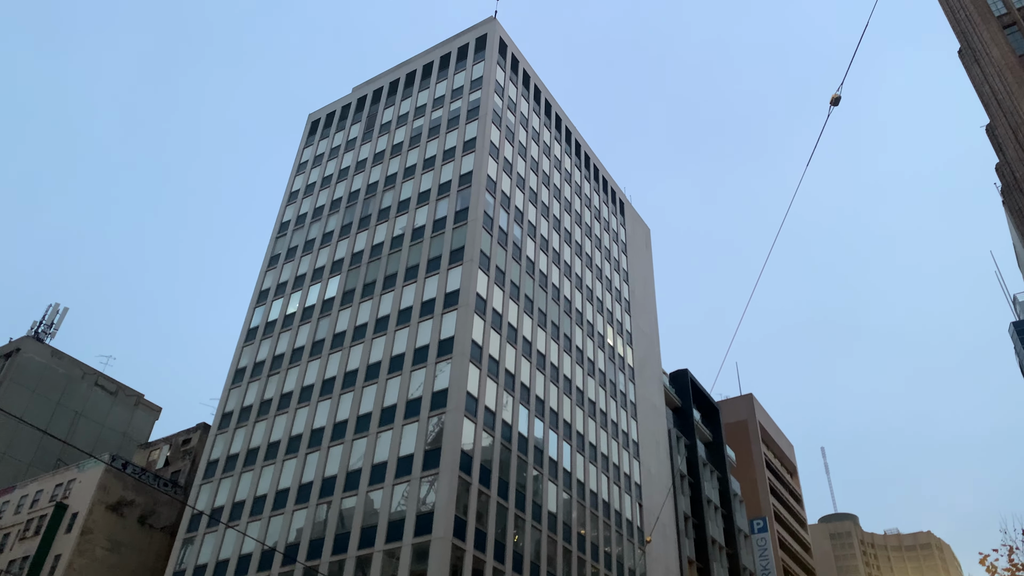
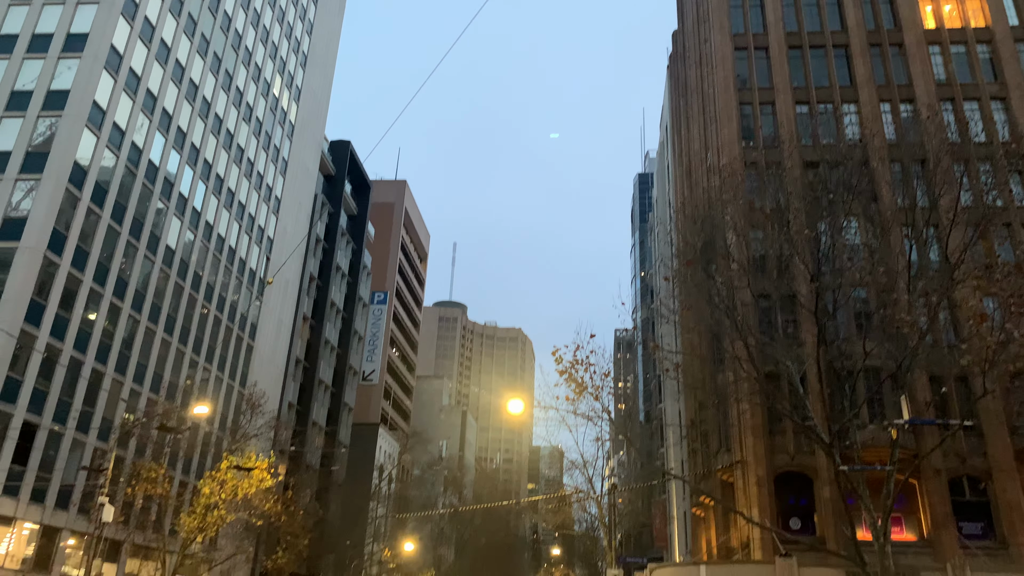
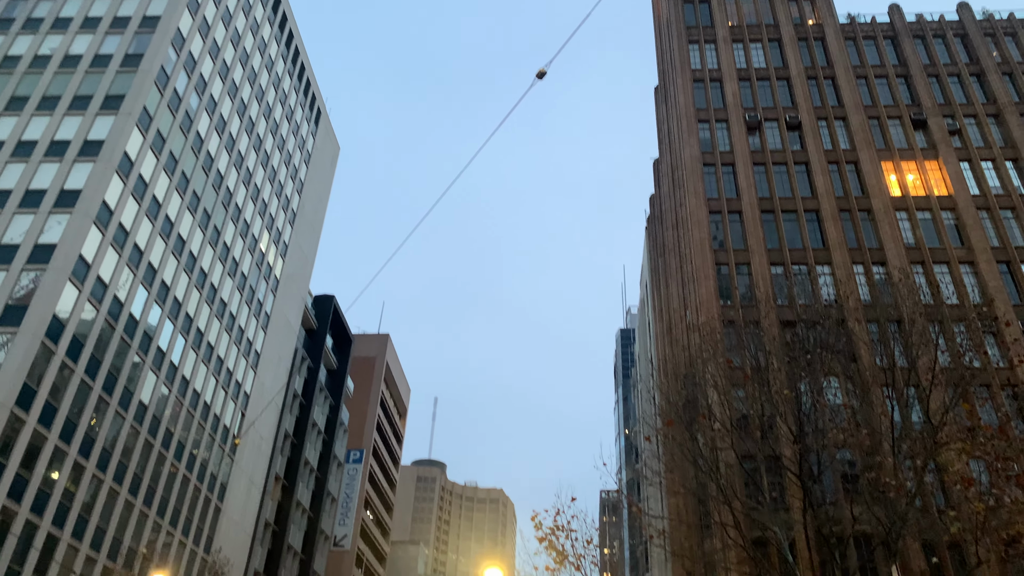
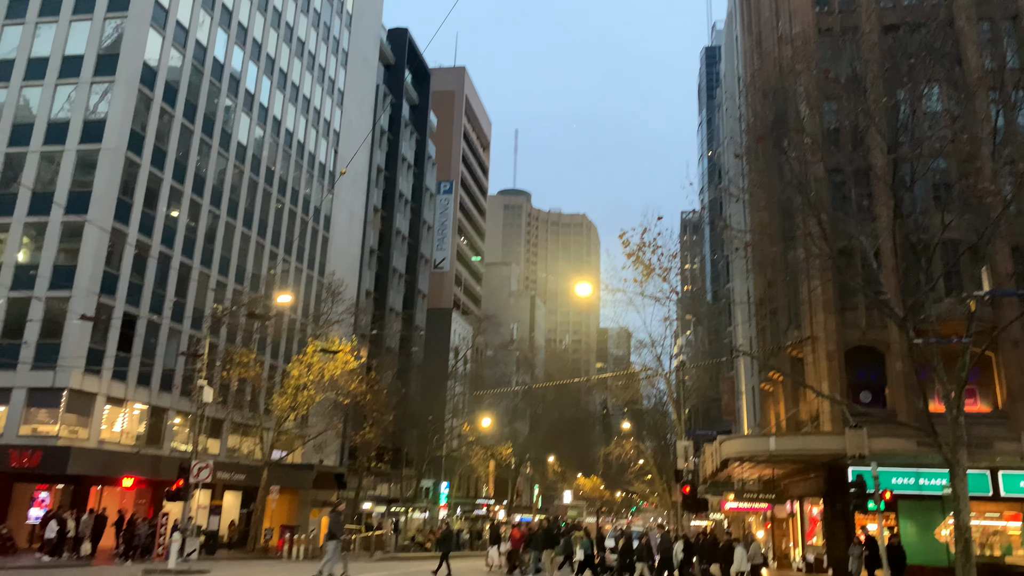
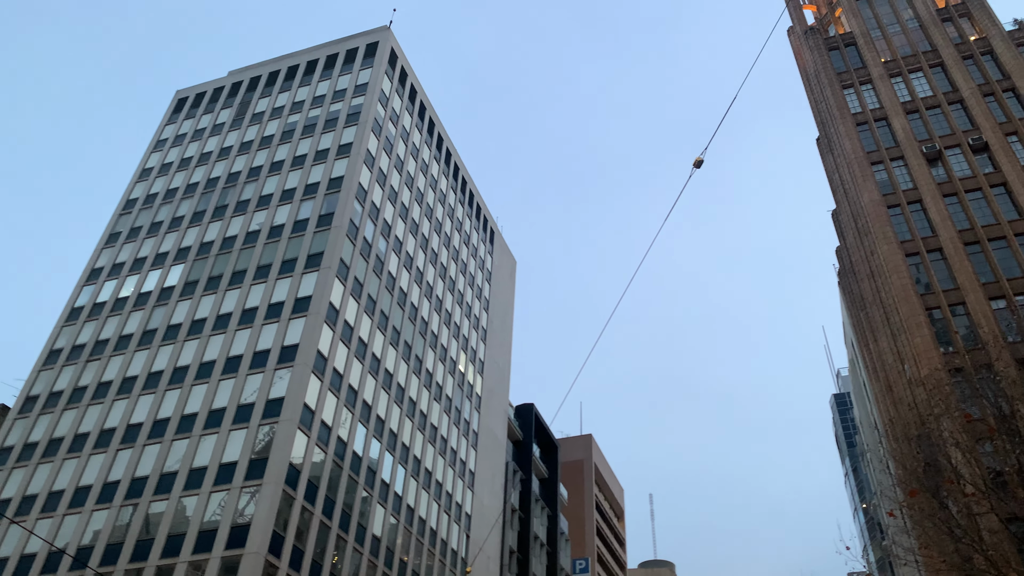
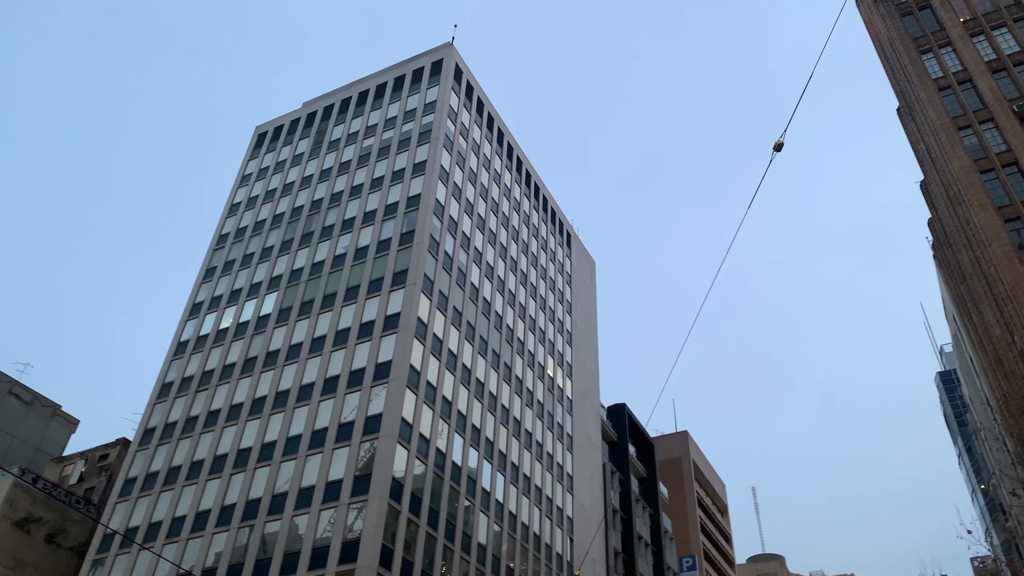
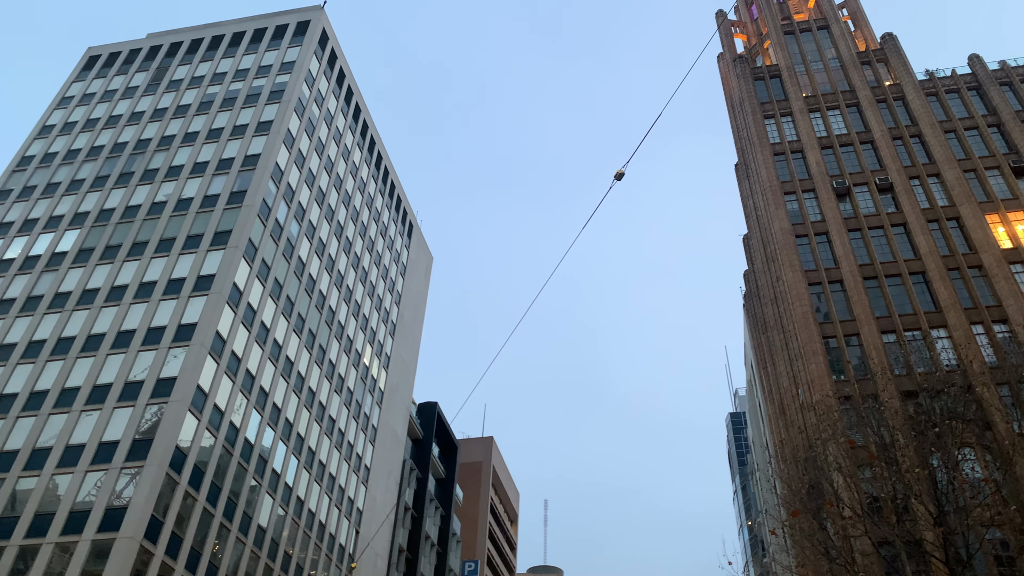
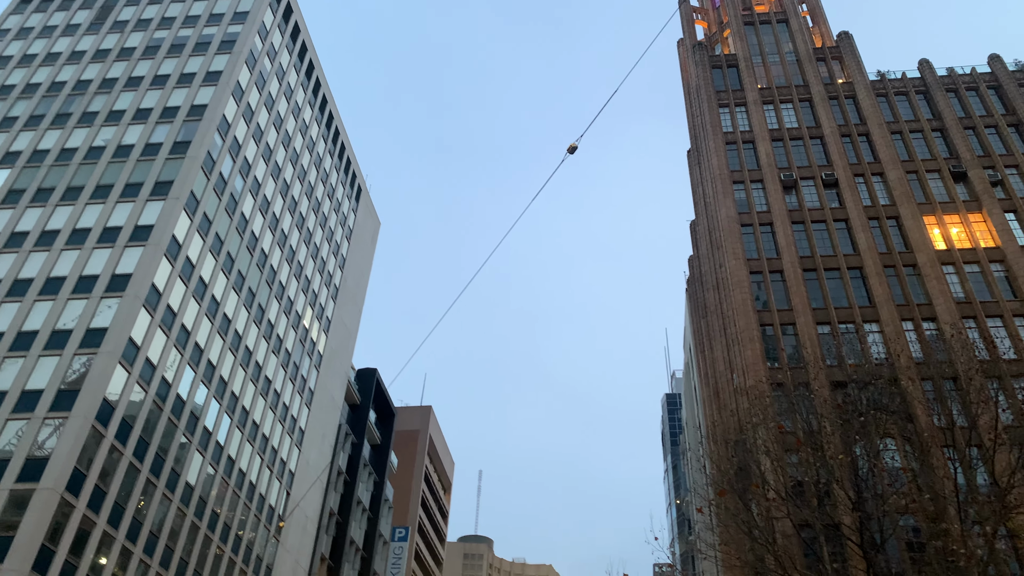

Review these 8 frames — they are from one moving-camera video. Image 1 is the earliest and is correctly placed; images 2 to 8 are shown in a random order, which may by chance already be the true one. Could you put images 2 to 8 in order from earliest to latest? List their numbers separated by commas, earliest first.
6, 5, 7, 8, 3, 2, 4
